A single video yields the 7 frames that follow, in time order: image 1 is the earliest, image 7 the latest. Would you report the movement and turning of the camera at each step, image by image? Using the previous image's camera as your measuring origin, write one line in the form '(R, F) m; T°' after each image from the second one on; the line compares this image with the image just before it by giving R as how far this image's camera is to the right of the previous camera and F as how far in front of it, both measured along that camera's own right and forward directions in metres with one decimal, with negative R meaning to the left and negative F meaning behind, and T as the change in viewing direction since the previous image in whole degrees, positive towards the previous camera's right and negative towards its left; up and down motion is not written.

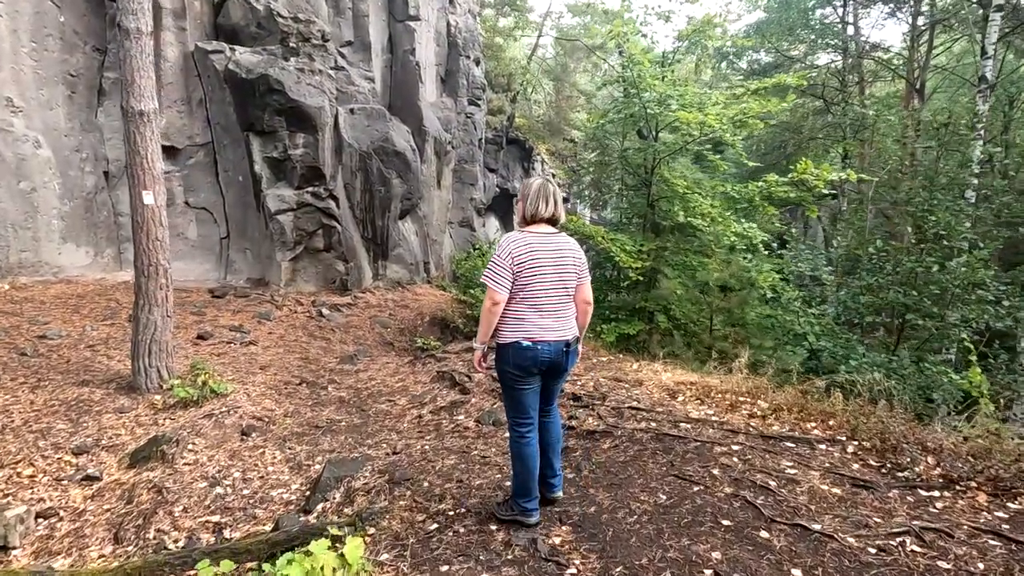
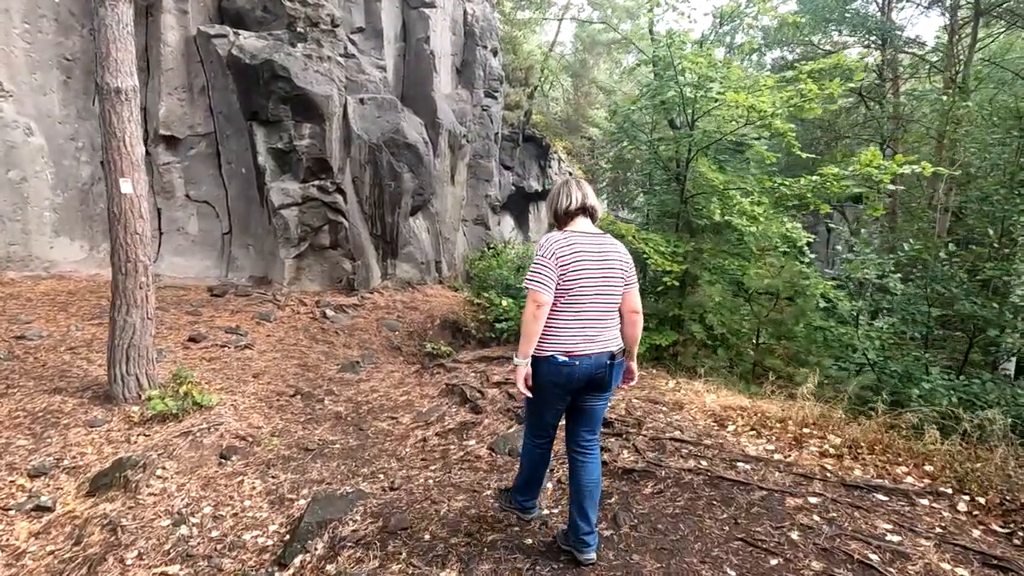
(-0.1, +0.8) m; -1°
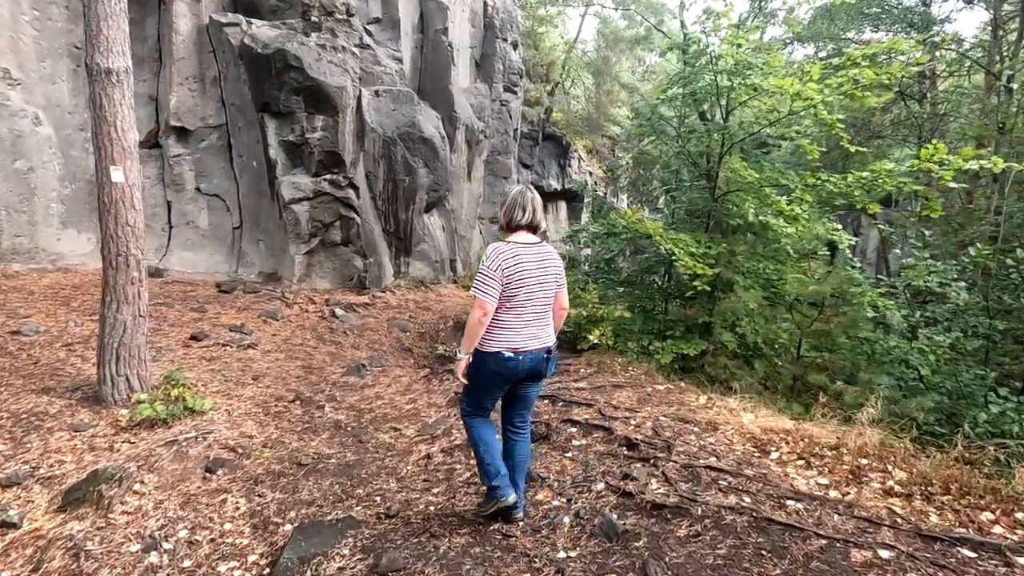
(0.0, +0.5) m; -2°
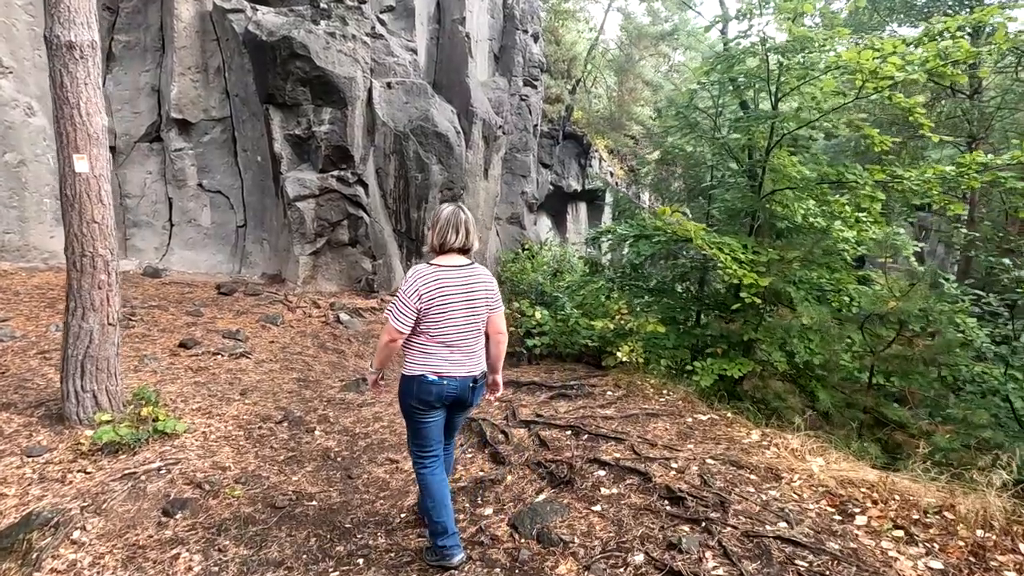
(0.0, +0.8) m; -2°
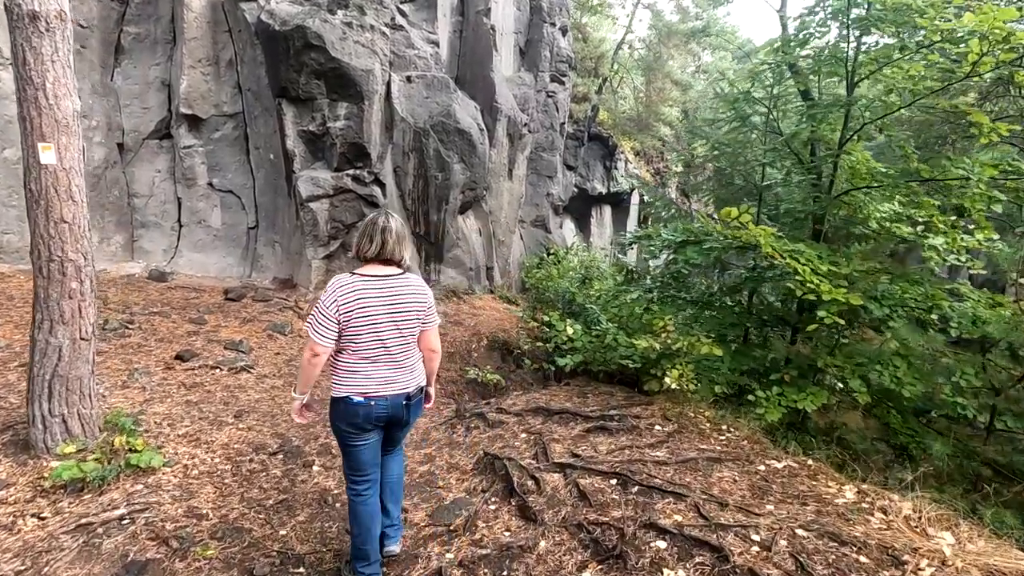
(-0.1, +0.8) m; -2°
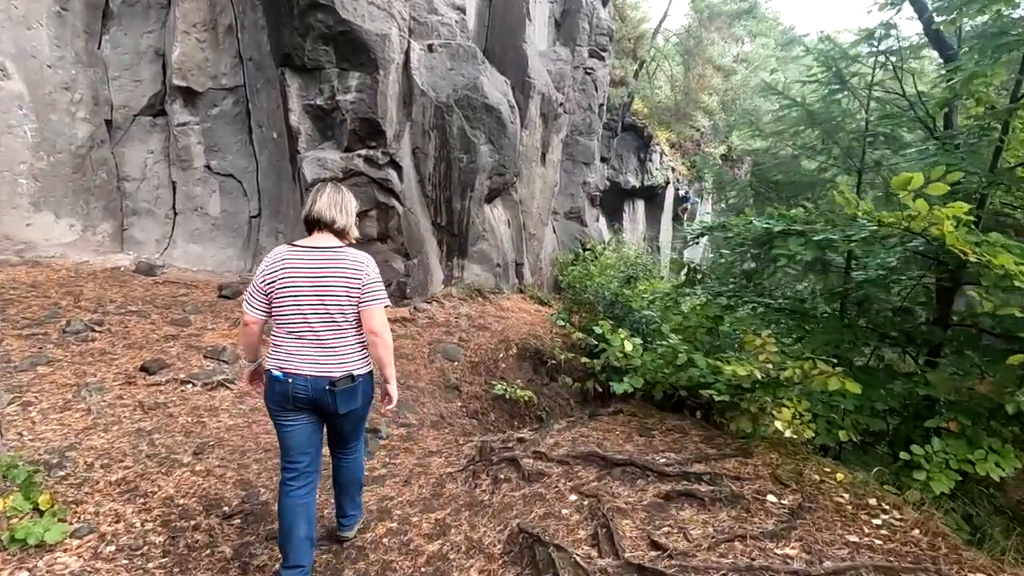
(-0.1, +1.3) m; -3°
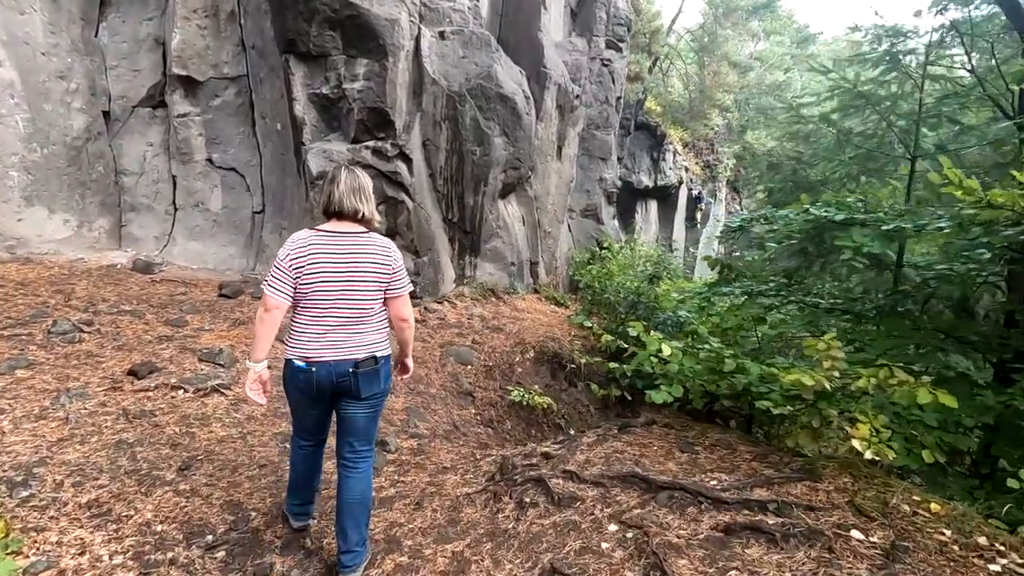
(-0.1, +0.5) m; -1°
